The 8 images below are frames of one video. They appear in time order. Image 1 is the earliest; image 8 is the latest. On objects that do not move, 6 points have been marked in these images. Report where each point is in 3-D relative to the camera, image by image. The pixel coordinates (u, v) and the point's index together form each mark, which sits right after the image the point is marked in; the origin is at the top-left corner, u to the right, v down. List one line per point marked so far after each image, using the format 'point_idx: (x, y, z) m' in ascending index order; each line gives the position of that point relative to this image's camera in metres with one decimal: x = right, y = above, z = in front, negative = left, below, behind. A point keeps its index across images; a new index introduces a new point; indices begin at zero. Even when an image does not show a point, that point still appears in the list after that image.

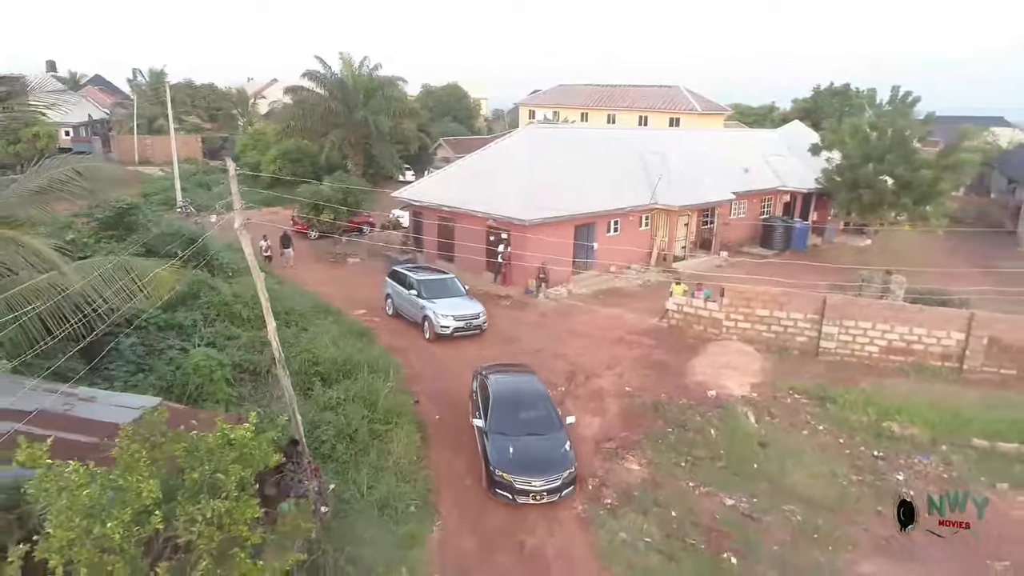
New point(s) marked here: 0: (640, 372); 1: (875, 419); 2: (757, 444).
0: (+2.9, -1.9, +16.4) m
1: (+7.4, -2.6, +14.5) m
2: (+4.6, -2.9, +13.3) m
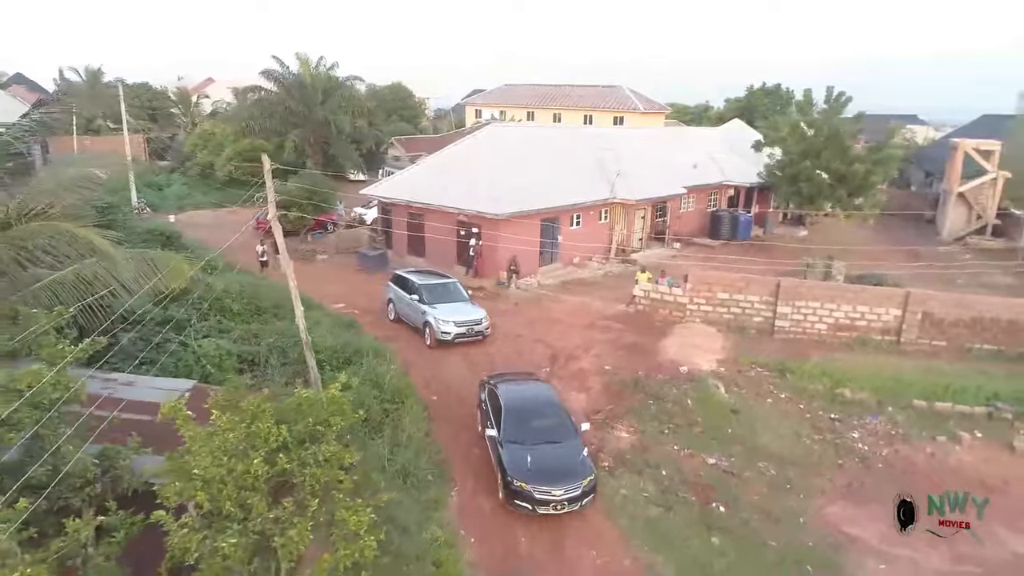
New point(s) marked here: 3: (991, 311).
0: (+2.6, -1.6, +17.6) m
1: (+7.2, -2.2, +16.1) m
2: (+4.5, -2.5, +14.7) m
3: (+11.8, -0.6, +17.6) m
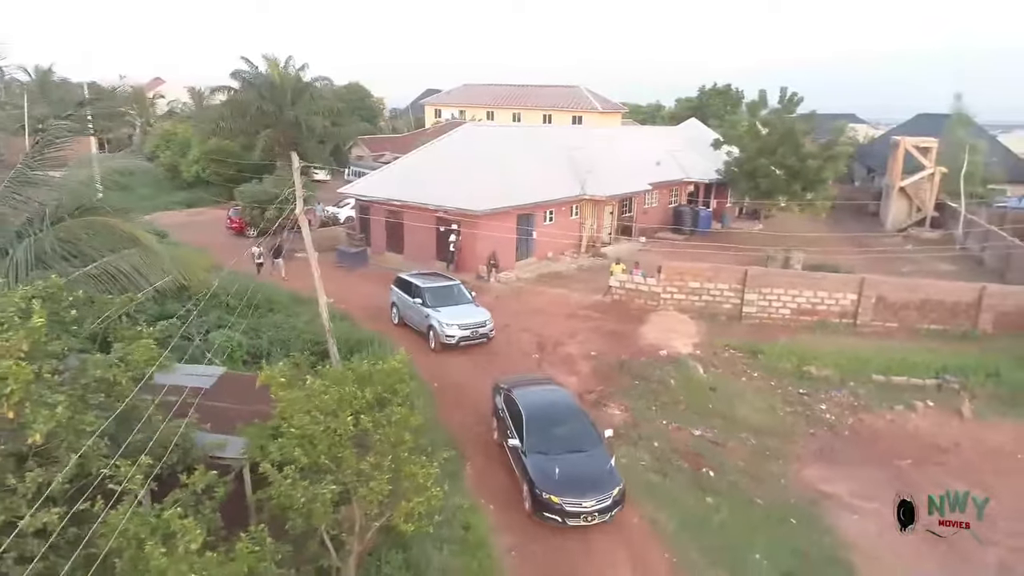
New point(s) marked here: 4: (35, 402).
0: (+2.3, -1.3, +18.7) m
1: (+7.0, -1.9, +17.5) m
2: (+4.4, -2.2, +15.9) m
3: (+11.4, -0.2, +19.2) m
4: (-3.9, -0.9, +5.9) m
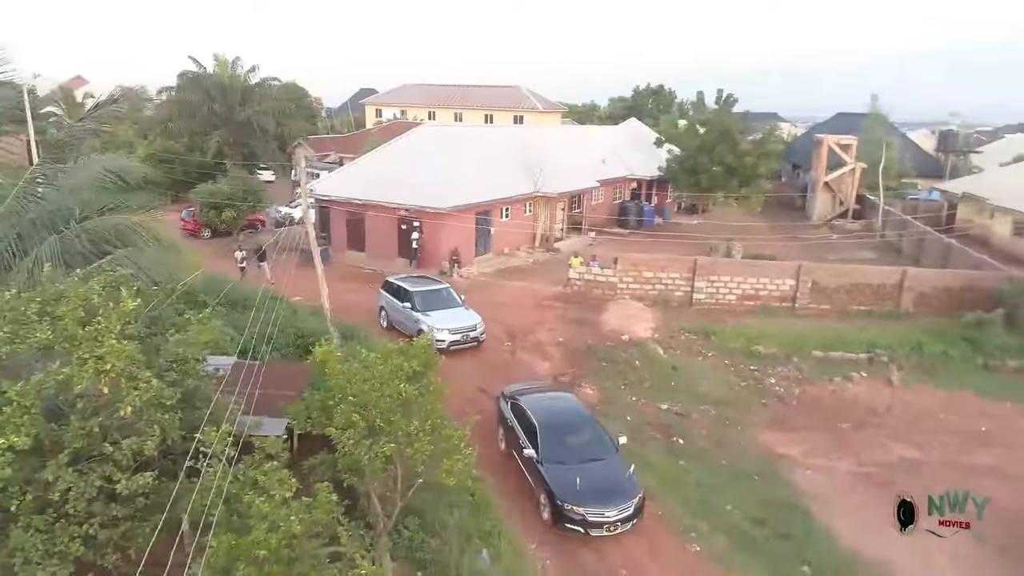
0: (+1.4, -1.1, +19.8) m
1: (+6.2, -1.5, +19.1) m
2: (+3.8, -1.9, +17.3) m
3: (+10.5, +0.3, +21.3) m
4: (-3.5, -0.8, +6.6) m
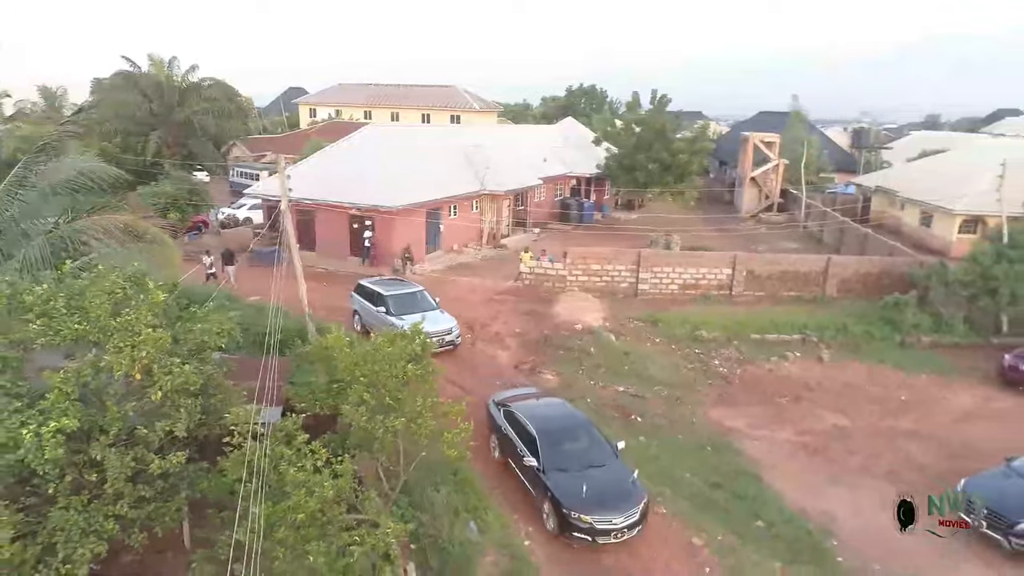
0: (+0.2, -0.9, +20.7) m
1: (+5.1, -1.2, +20.4) m
2: (+2.8, -1.7, +18.4) m
3: (+9.1, +0.7, +22.9) m
4: (-3.5, -0.7, +7.1) m
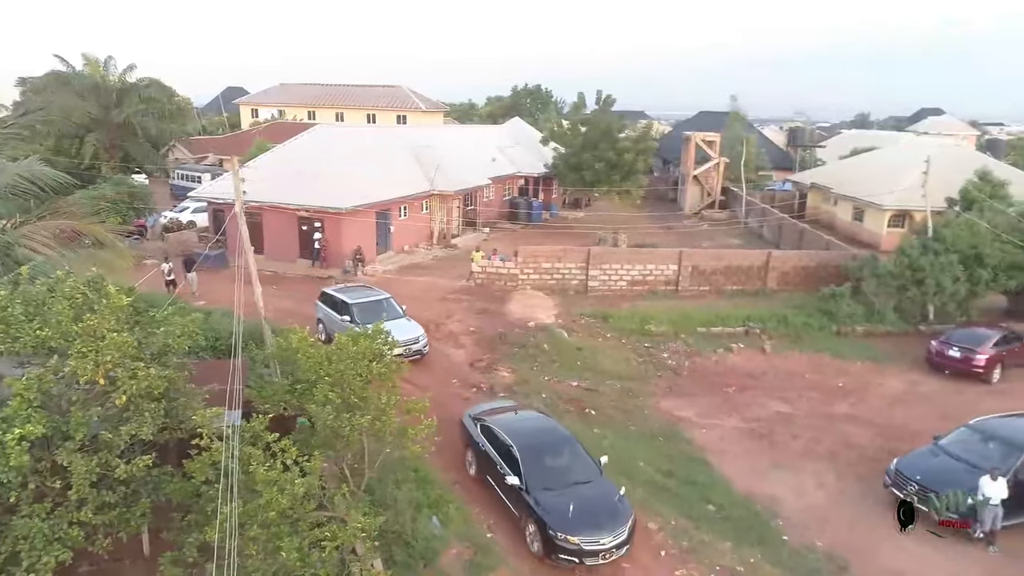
0: (-1.1, -0.9, +20.9) m
1: (+3.7, -1.1, +21.0) m
2: (+1.7, -1.6, +18.8) m
3: (+7.5, +0.9, +23.8) m
4: (-3.8, -0.8, +7.1) m
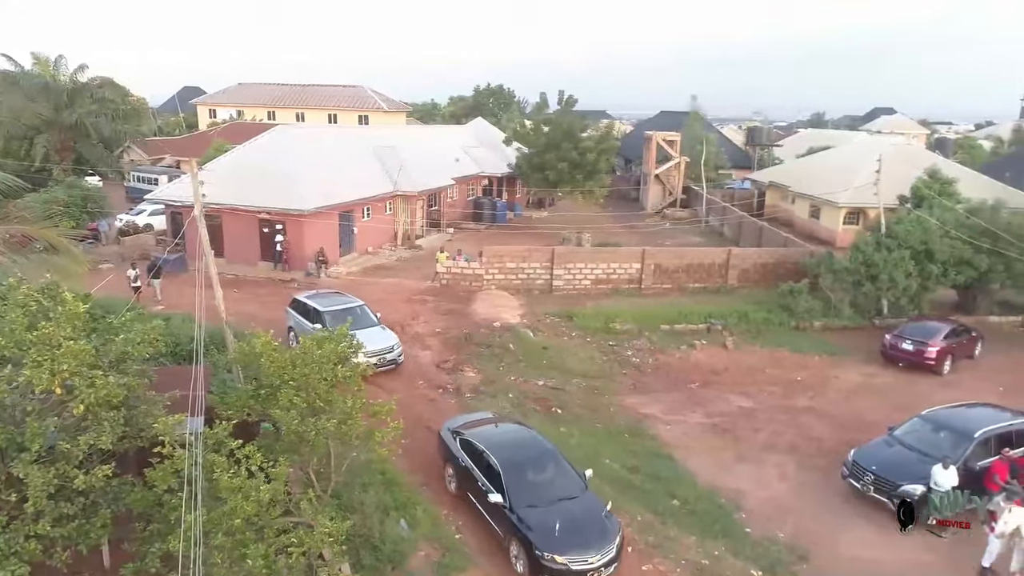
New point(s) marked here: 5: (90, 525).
0: (-2.1, -0.9, +20.9) m
1: (+2.7, -1.0, +21.2) m
2: (+0.8, -1.6, +18.9) m
3: (+6.3, +1.0, +24.2) m
4: (-4.2, -0.9, +6.9) m
5: (-4.1, -2.3, +7.0) m
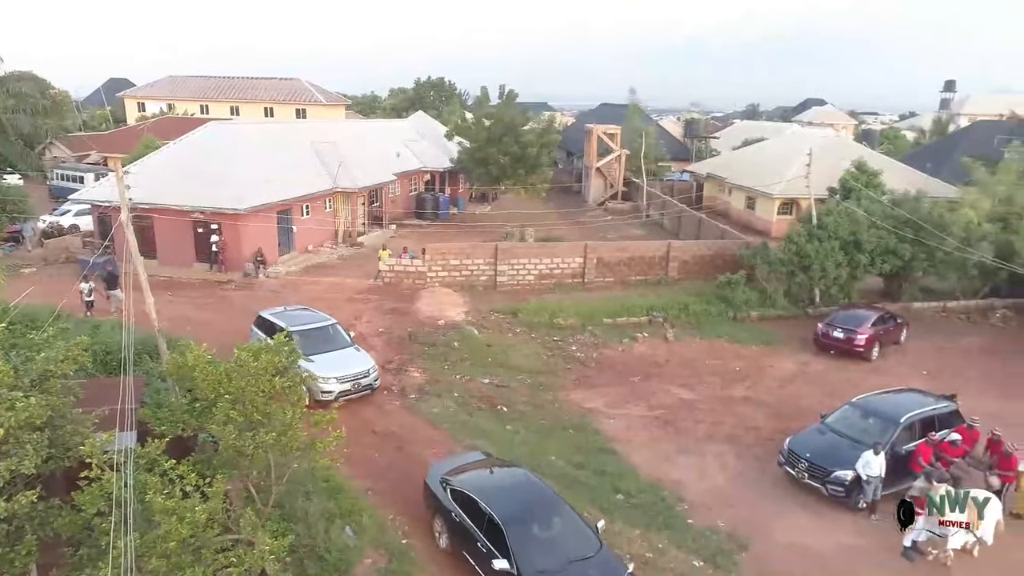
0: (-3.8, -0.9, +20.7) m
1: (+1.1, -0.9, +21.4) m
2: (-0.7, -1.5, +18.9) m
3: (+4.4, +1.2, +24.6) m
4: (-4.7, -1.0, +6.6) m
5: (-4.7, -2.5, +6.7) m
